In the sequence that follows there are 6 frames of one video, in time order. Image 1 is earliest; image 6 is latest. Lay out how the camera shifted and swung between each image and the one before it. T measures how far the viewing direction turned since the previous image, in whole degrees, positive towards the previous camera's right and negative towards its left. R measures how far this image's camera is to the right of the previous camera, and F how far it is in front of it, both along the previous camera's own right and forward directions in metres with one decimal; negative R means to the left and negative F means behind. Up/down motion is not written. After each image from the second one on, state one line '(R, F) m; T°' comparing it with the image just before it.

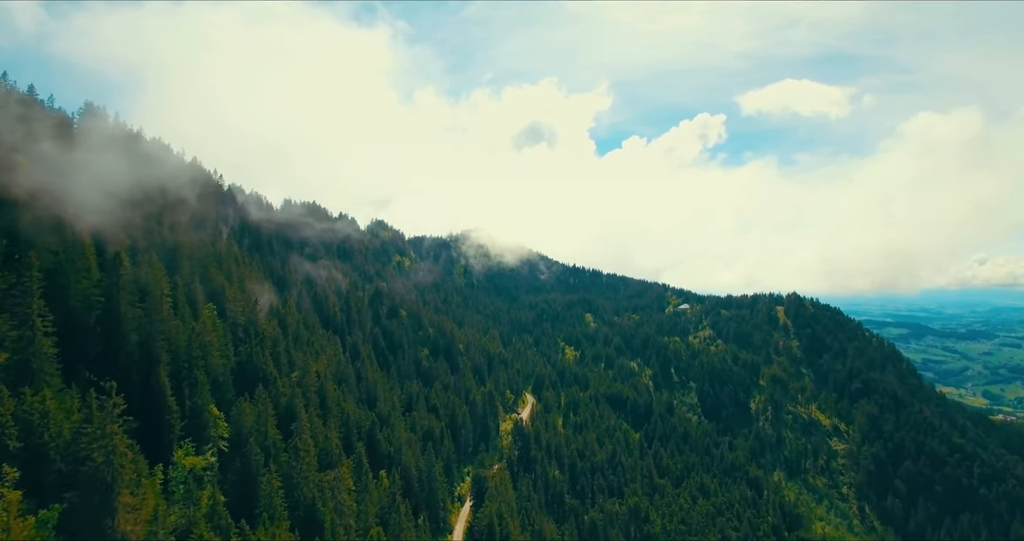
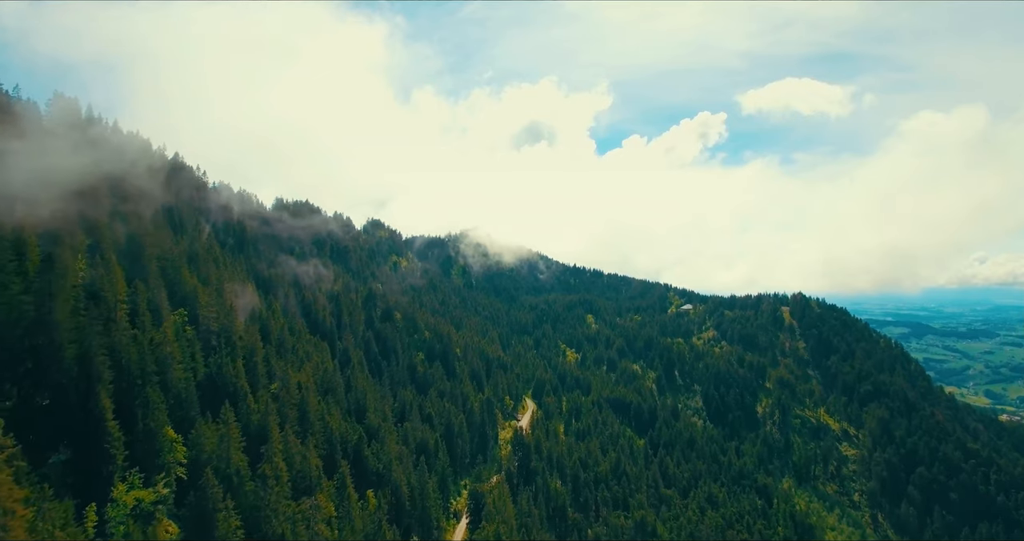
(+0.3, +8.0) m; 0°
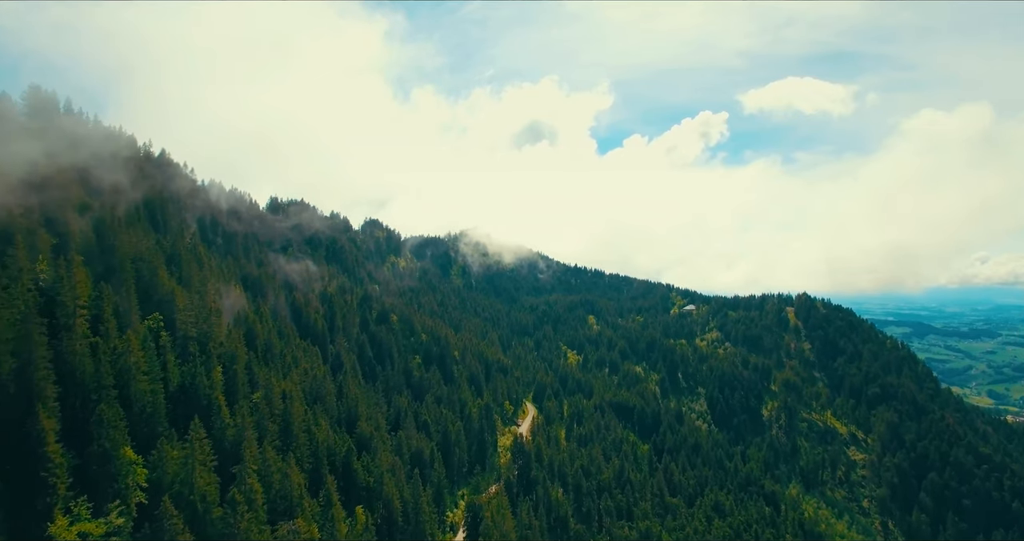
(+0.3, +5.9) m; 0°
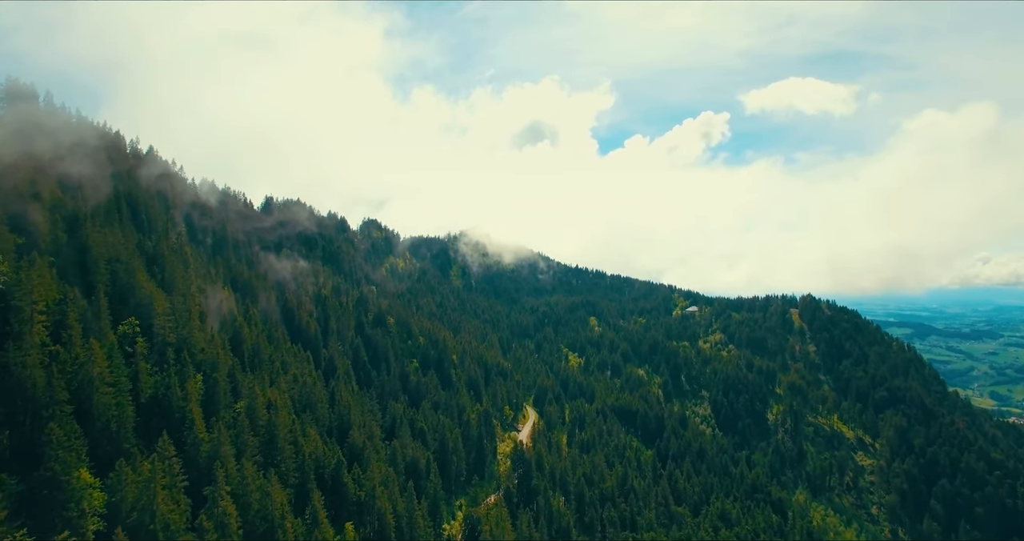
(+0.2, +5.1) m; 0°
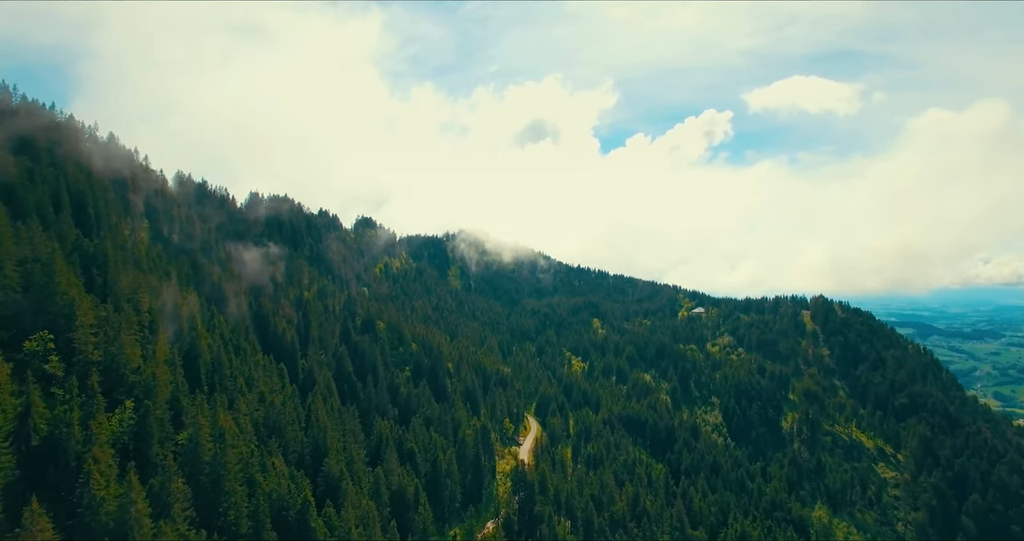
(0.0, +14.2) m; 0°
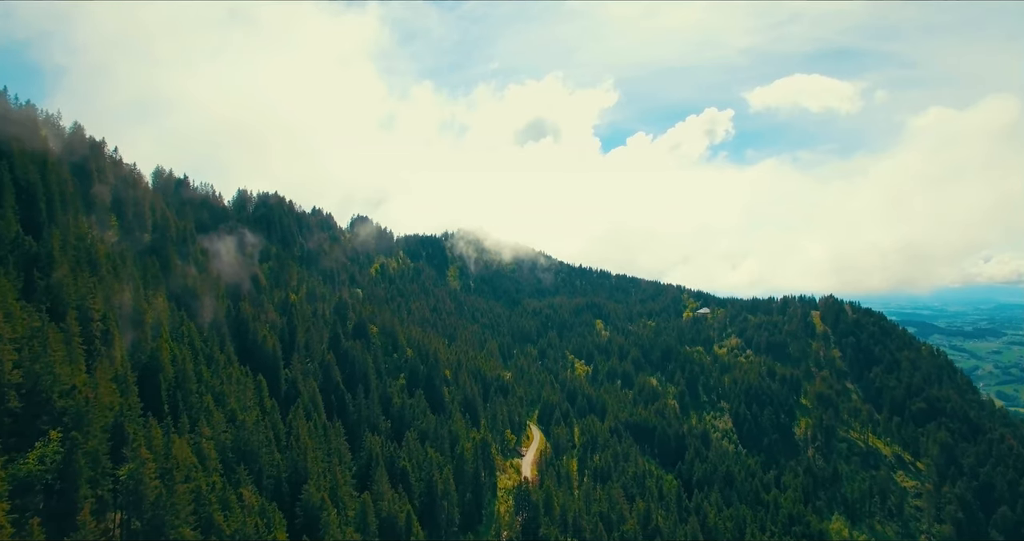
(-0.5, +10.6) m; 0°
